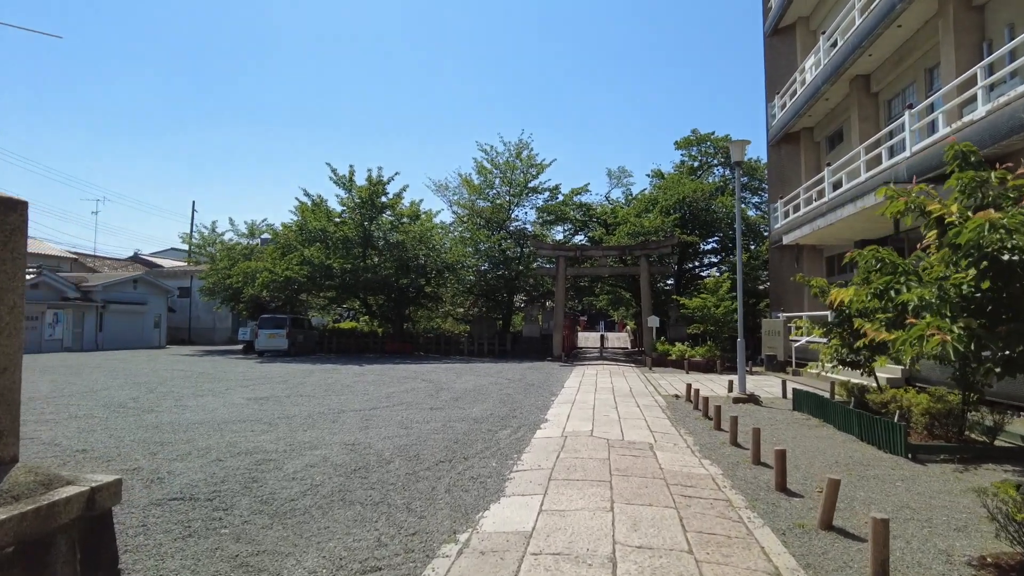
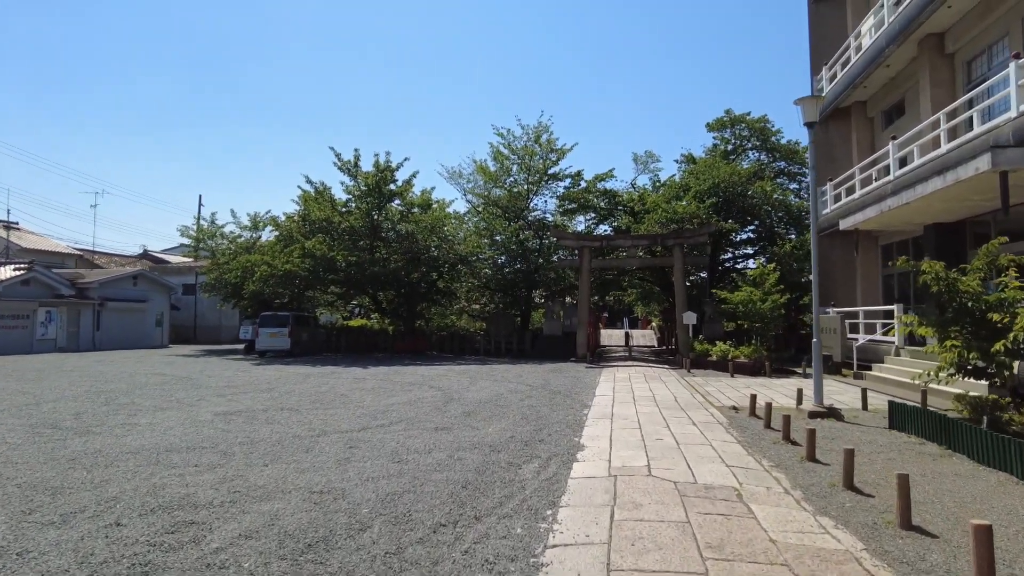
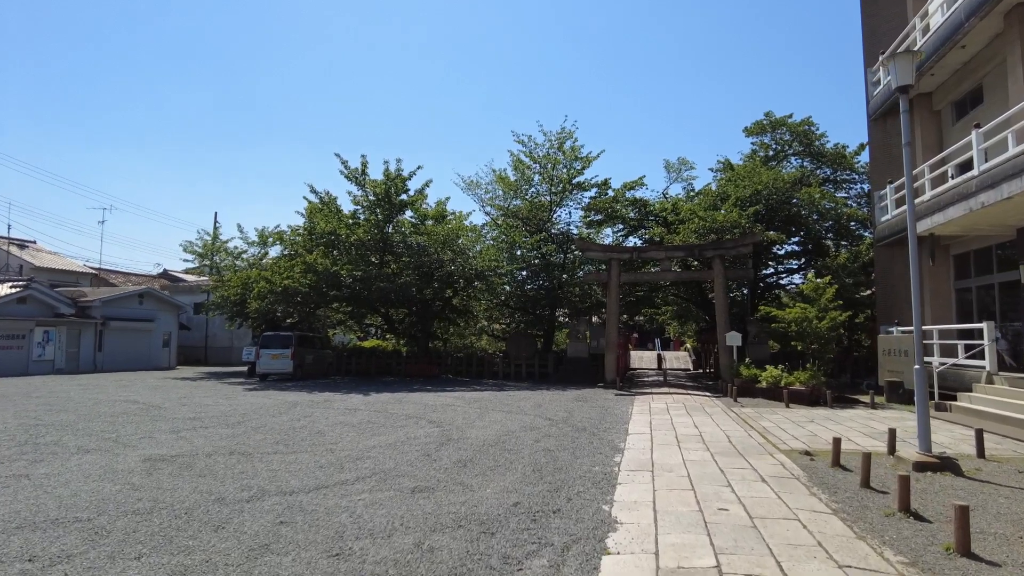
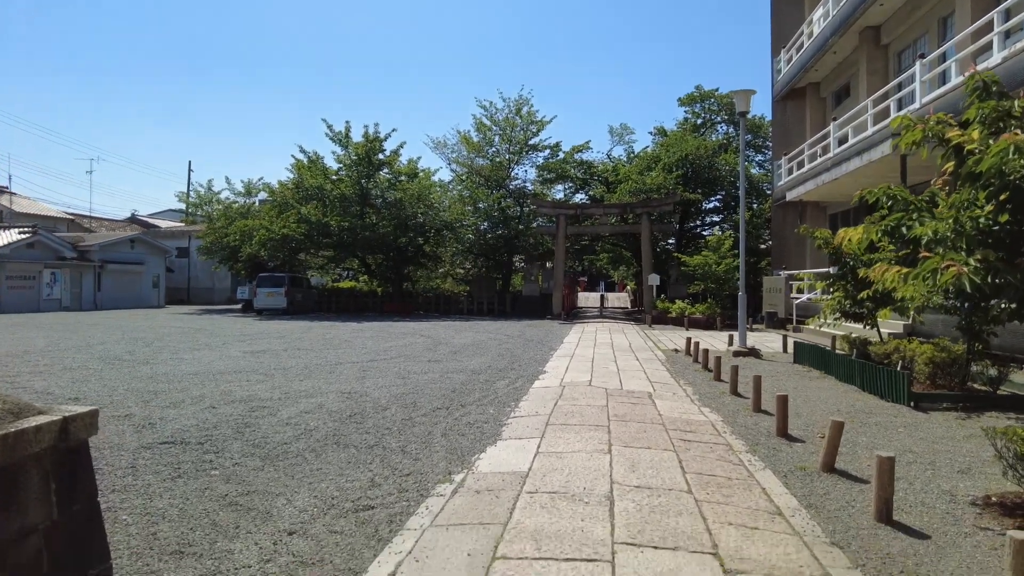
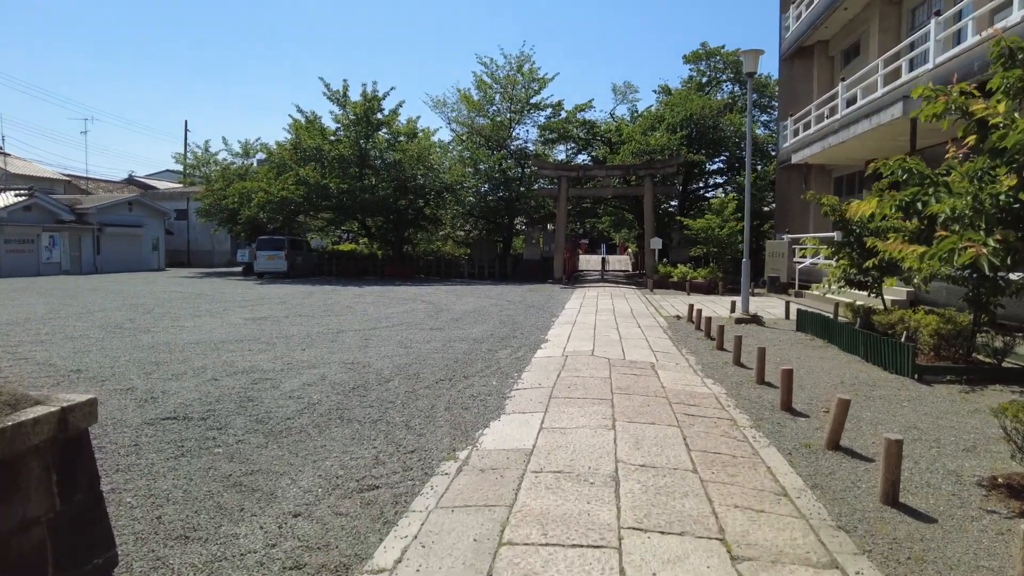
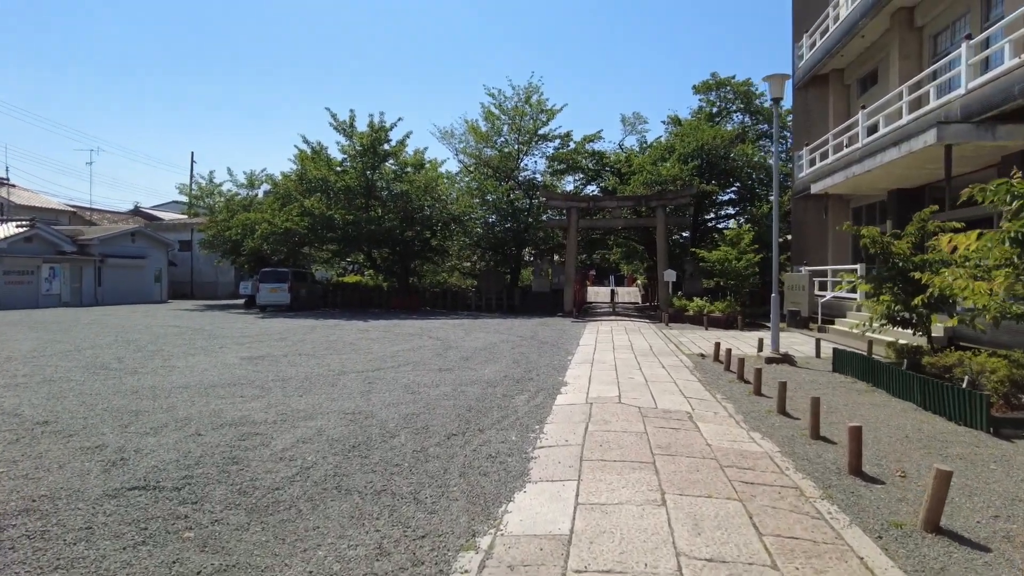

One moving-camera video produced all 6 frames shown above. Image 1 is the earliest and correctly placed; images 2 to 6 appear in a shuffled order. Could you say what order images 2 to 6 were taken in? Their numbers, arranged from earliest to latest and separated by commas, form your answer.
4, 5, 6, 2, 3
